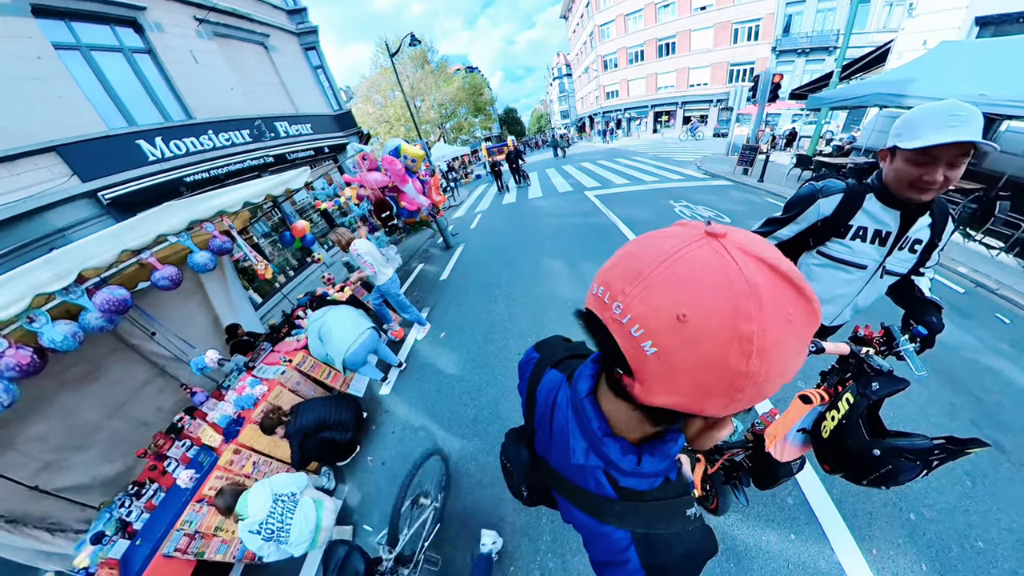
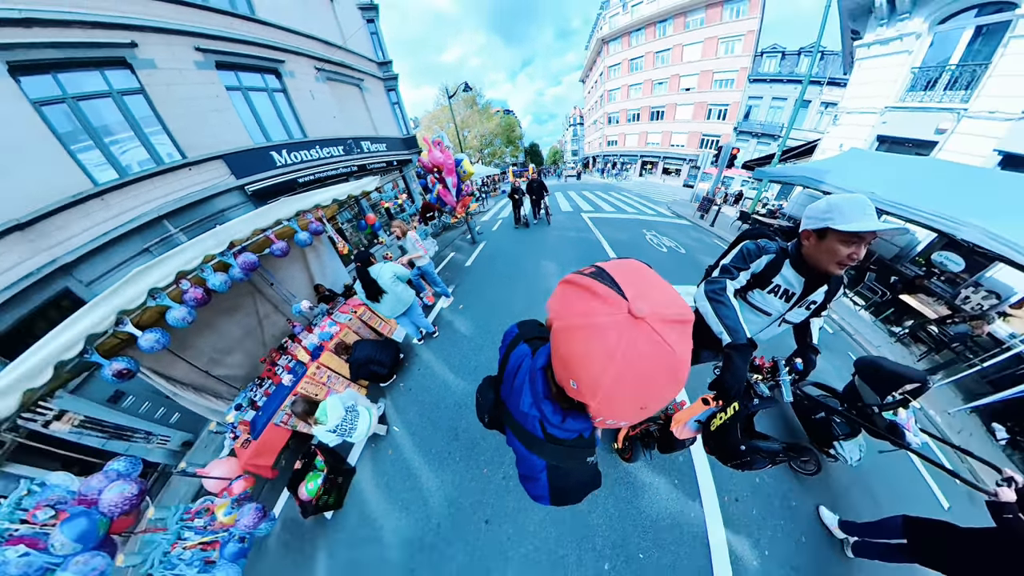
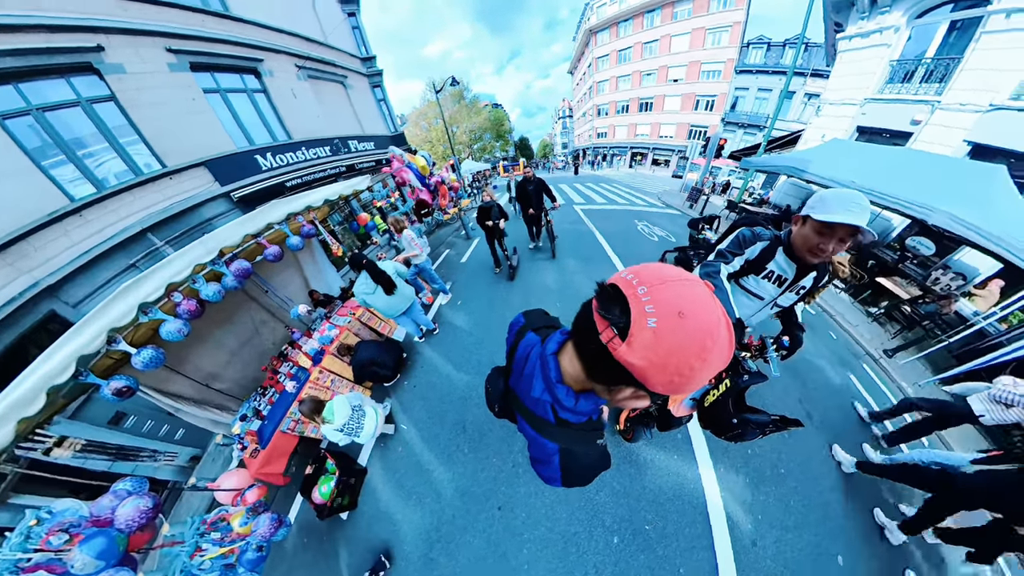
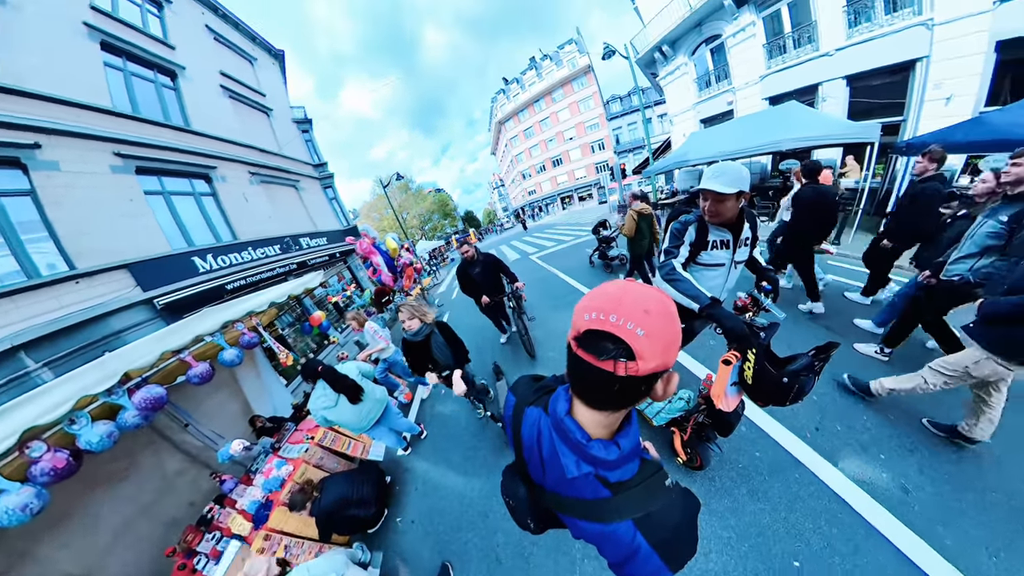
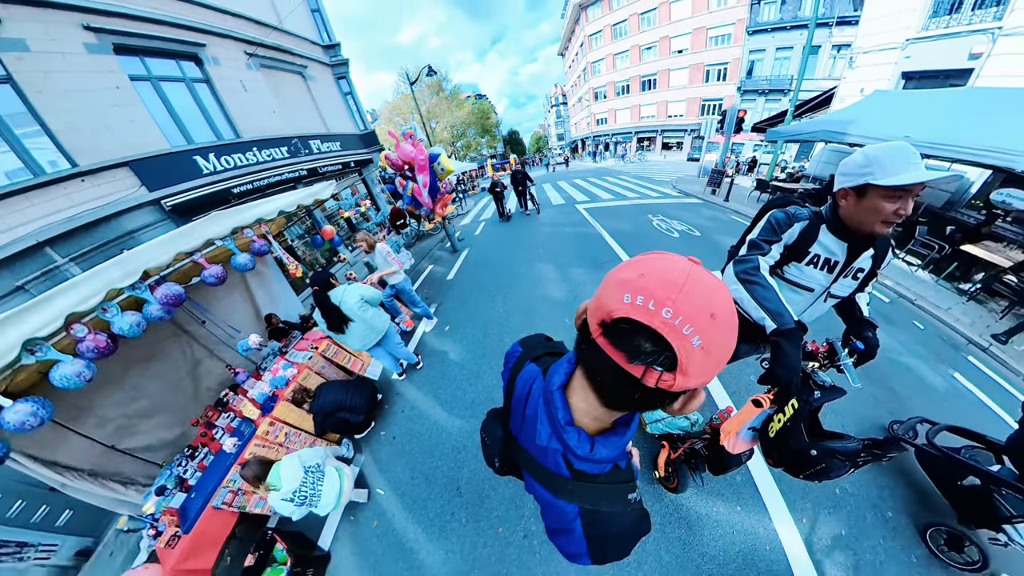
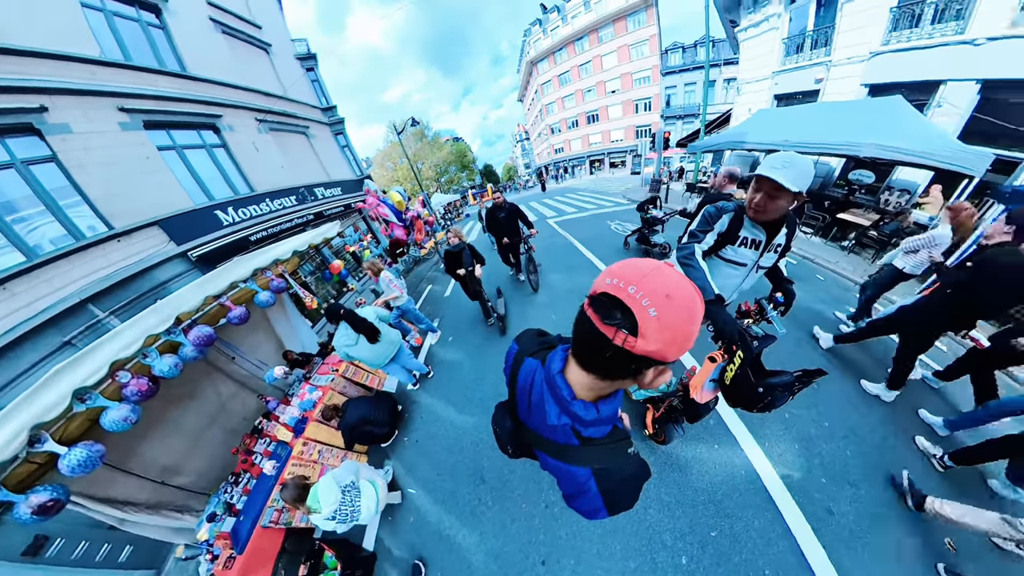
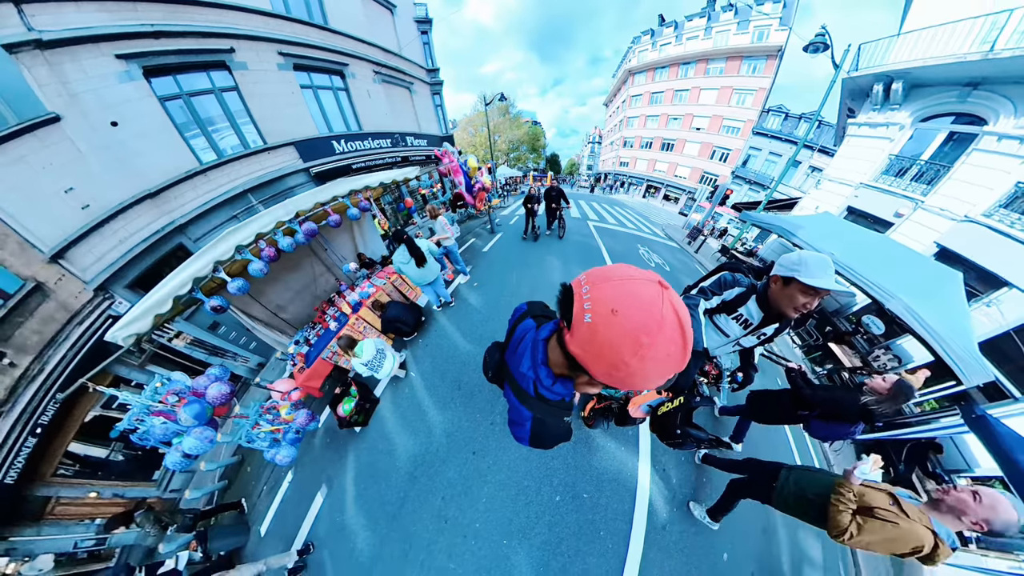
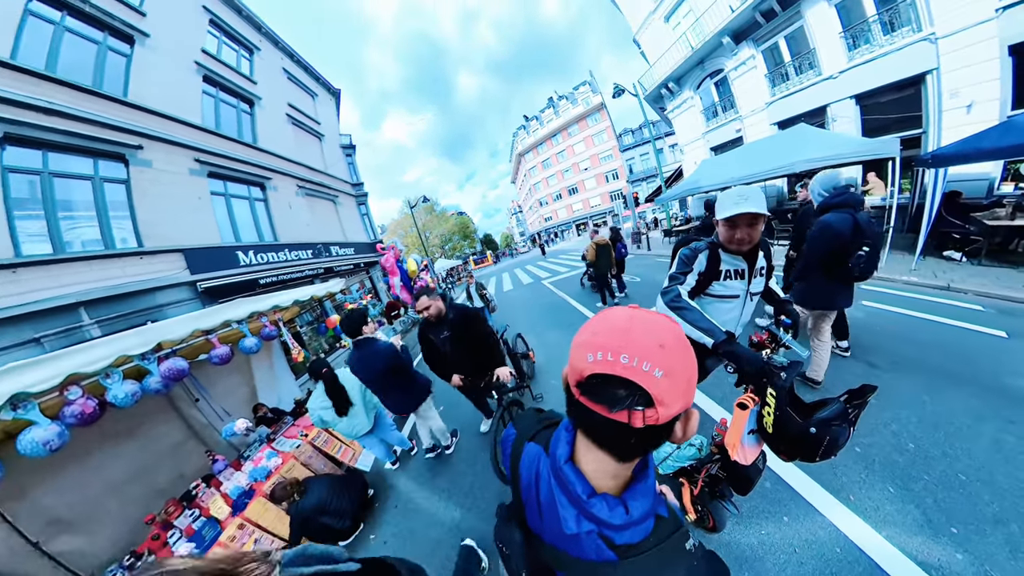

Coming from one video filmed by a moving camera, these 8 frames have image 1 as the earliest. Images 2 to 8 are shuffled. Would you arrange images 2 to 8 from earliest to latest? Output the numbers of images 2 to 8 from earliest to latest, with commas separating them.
5, 2, 7, 3, 6, 4, 8
